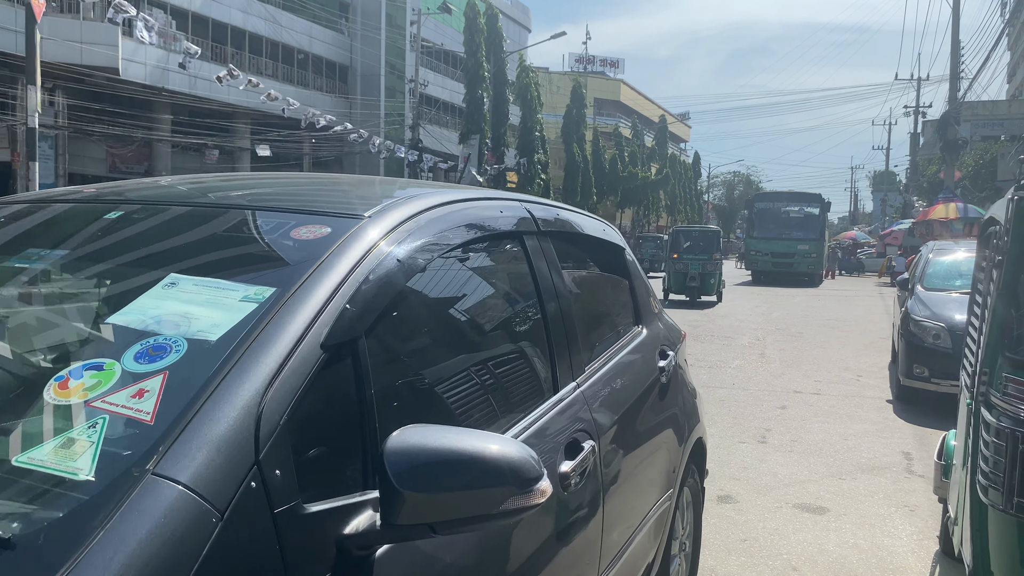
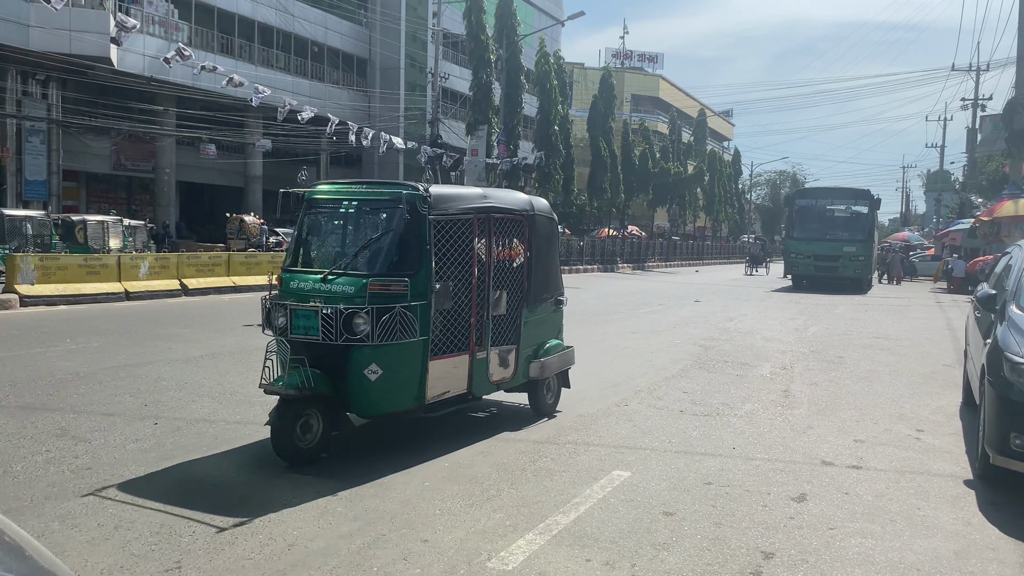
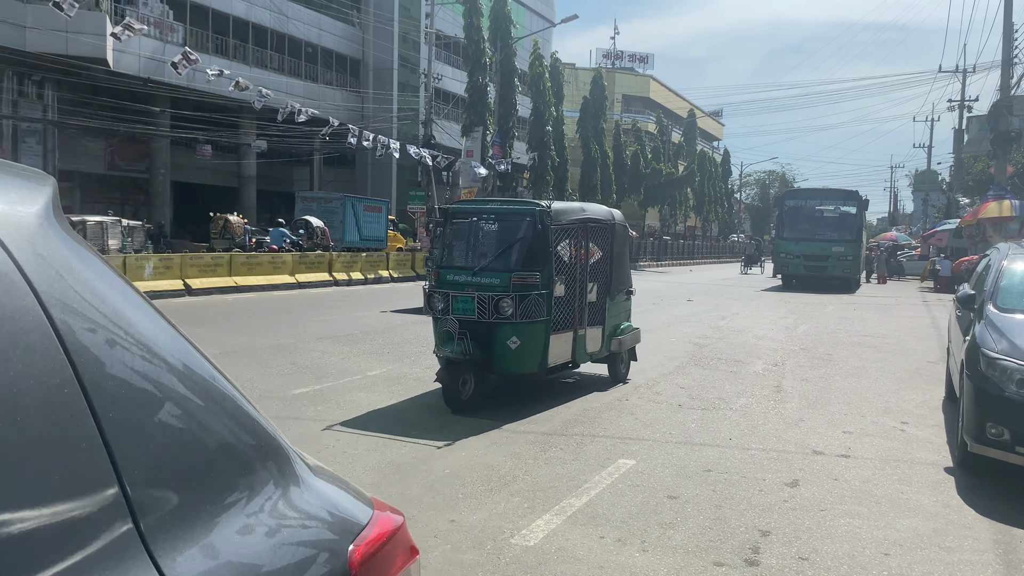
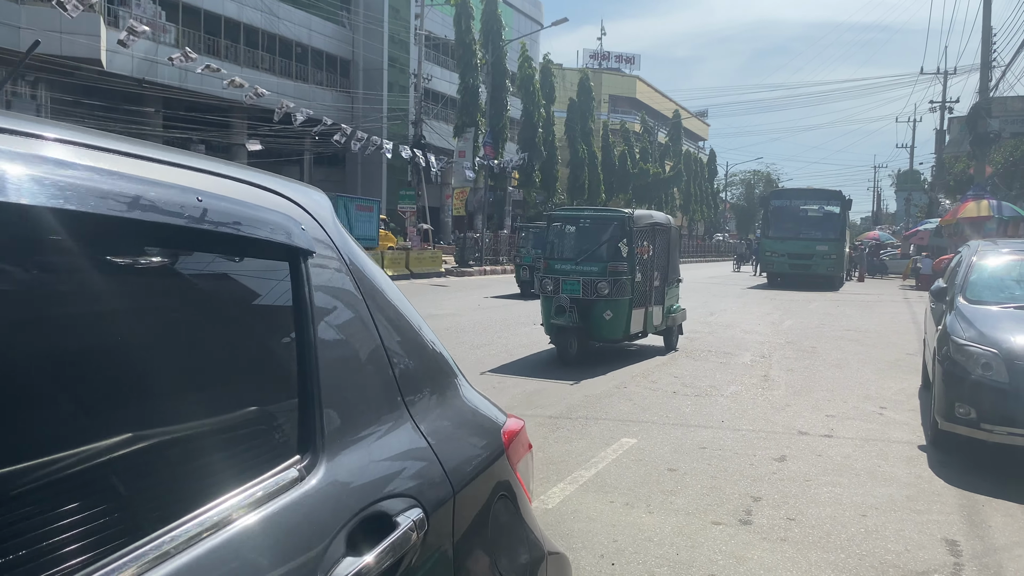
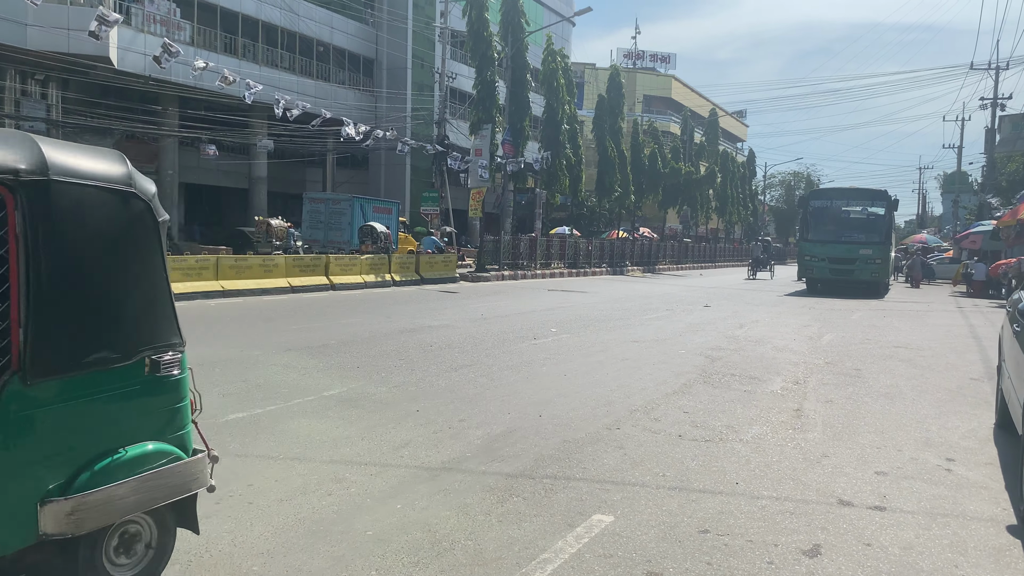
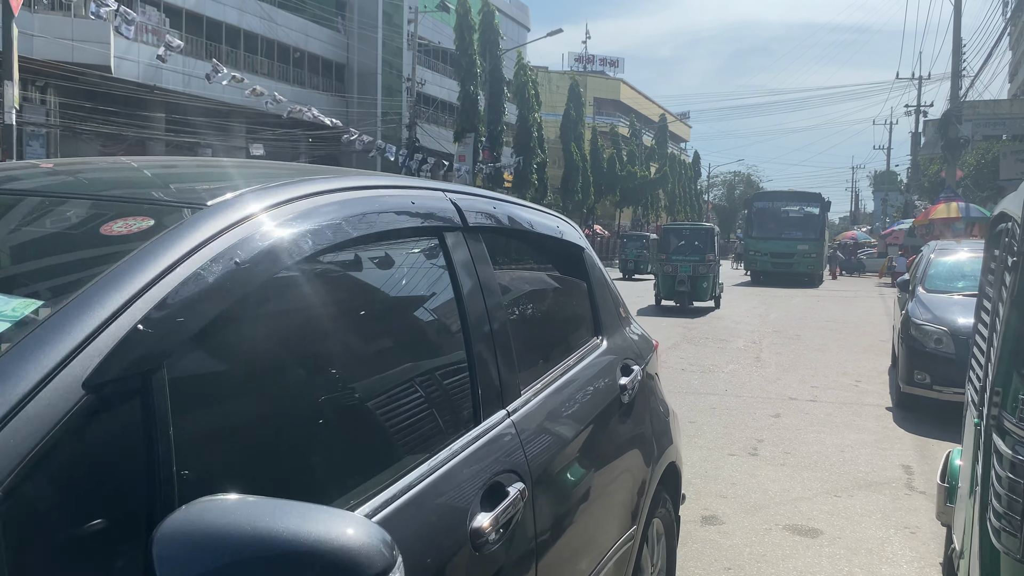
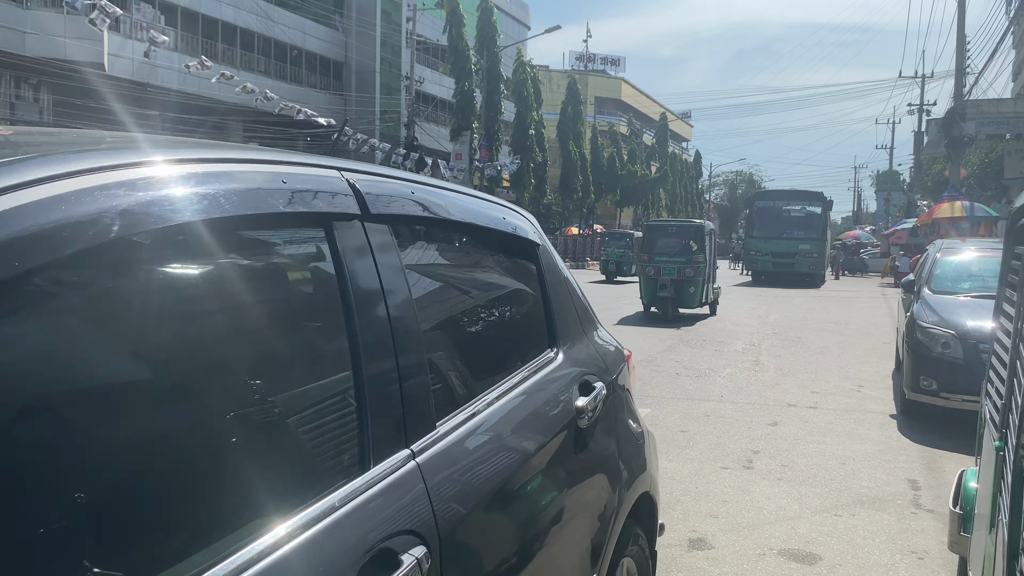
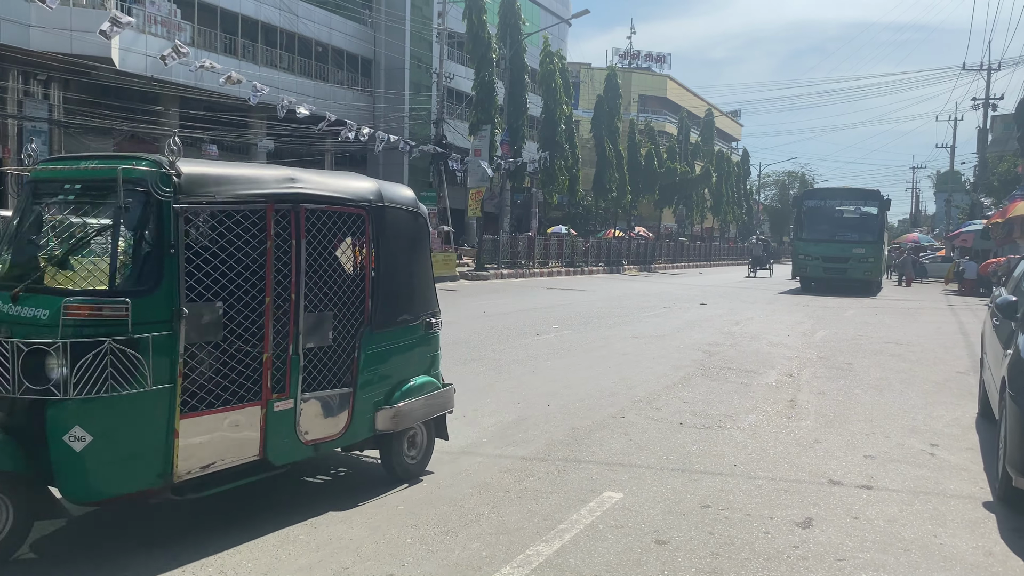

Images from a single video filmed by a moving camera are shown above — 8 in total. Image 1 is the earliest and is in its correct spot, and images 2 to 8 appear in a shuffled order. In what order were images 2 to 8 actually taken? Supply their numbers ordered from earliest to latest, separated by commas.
6, 7, 4, 3, 2, 8, 5
